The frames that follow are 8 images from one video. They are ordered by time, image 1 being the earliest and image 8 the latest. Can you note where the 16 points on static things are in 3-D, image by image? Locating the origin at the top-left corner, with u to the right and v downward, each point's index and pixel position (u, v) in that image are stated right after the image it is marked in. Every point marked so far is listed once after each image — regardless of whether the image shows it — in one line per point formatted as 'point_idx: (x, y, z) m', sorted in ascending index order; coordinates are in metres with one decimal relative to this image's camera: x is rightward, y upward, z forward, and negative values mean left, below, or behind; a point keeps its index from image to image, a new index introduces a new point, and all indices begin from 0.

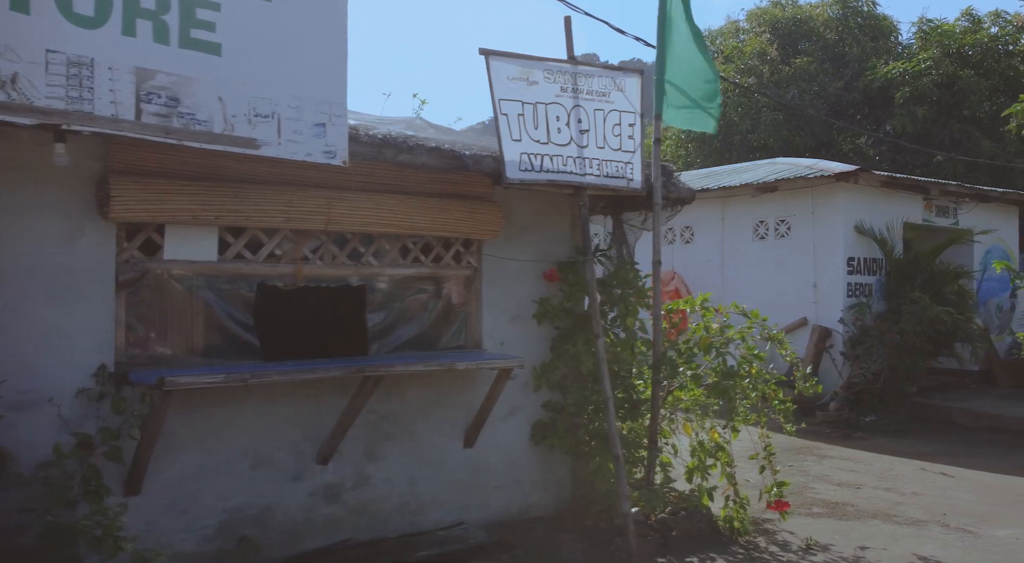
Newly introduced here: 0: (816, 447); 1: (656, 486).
0: (+3.6, -2.0, +9.2) m
1: (+0.9, -1.3, +5.0) m
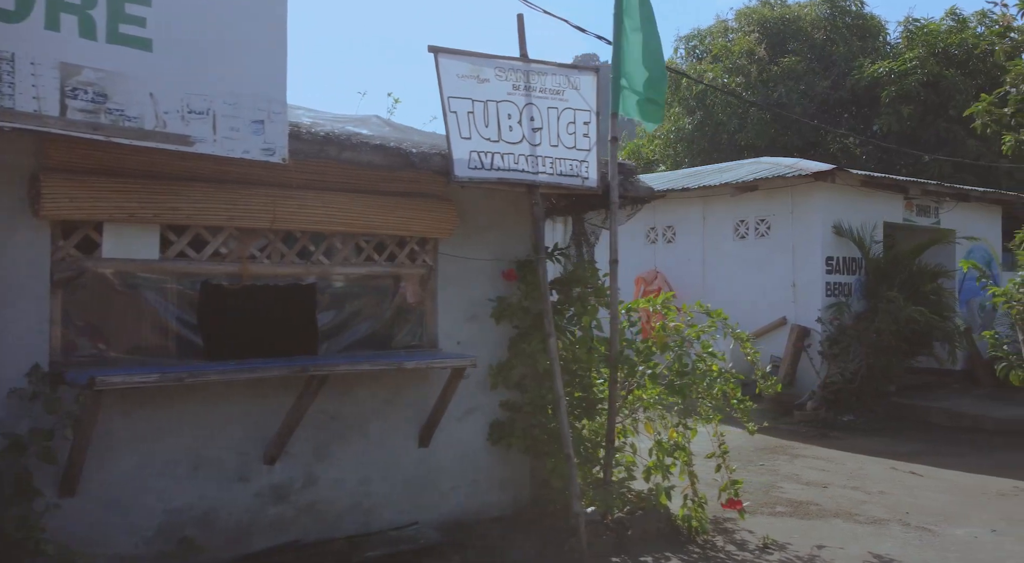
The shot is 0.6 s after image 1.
0: (+3.3, -2.0, +9.2) m
1: (+0.6, -1.3, +4.9) m
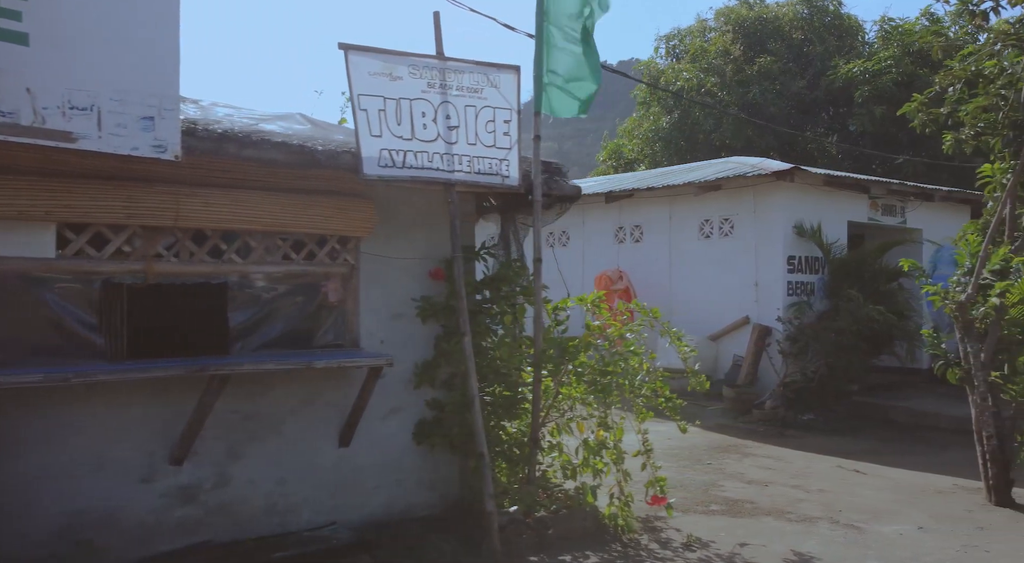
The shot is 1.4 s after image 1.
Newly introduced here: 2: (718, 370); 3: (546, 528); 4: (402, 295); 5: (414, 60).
0: (+2.8, -1.9, +9.2) m
1: (+0.1, -1.3, +4.9) m
2: (+3.5, -1.5, +13.1) m
3: (+0.2, -1.6, +5.0) m
4: (-0.7, -0.1, +5.0) m
5: (-0.5, +1.2, +4.4) m
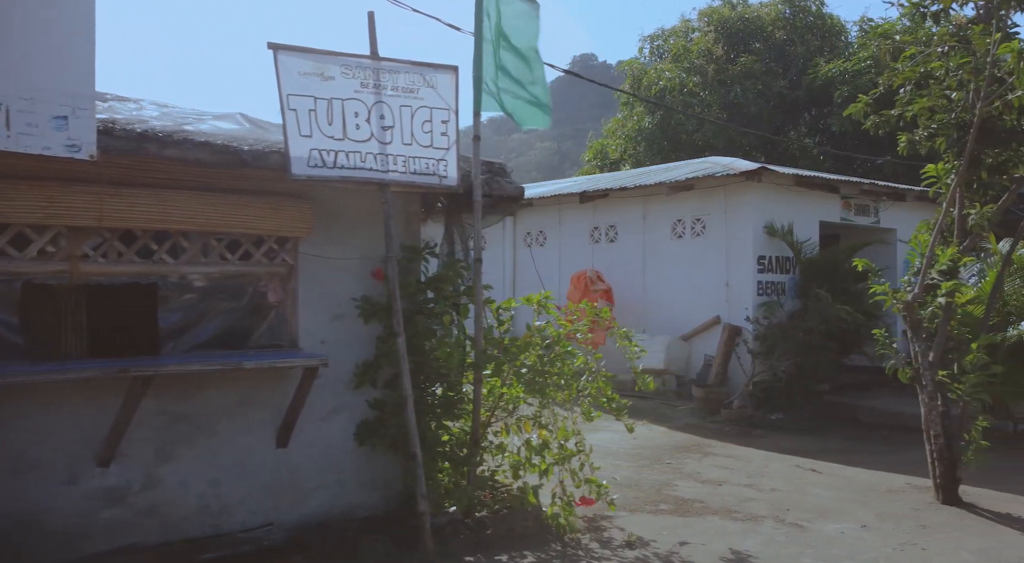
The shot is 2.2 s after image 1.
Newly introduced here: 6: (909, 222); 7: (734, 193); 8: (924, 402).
0: (+2.3, -1.9, +9.2) m
1: (-0.3, -1.3, +4.9) m
2: (+3.0, -1.5, +13.2) m
3: (-0.2, -1.6, +5.0) m
4: (-1.1, -0.1, +5.0) m
5: (-0.9, +1.2, +4.4) m
6: (+7.6, +1.1, +14.9) m
7: (+3.6, +1.4, +12.6) m
8: (+3.3, -1.0, +6.3) m
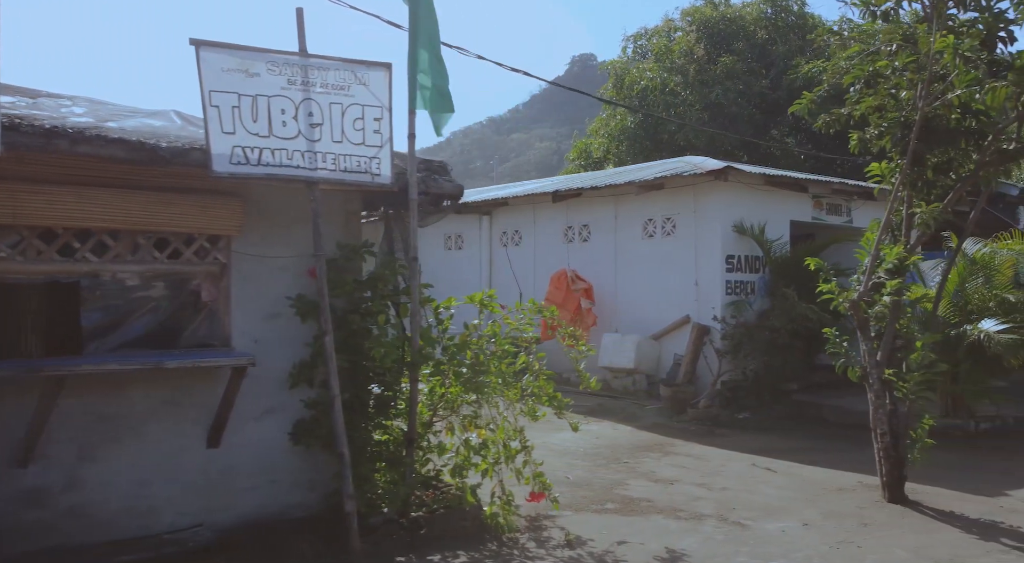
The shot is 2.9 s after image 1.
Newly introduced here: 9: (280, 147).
0: (+1.9, -1.9, +9.2) m
1: (-0.7, -1.3, +4.9) m
2: (+2.5, -1.5, +13.2) m
3: (-0.6, -1.6, +5.0) m
4: (-1.5, -0.1, +5.0) m
5: (-1.3, +1.2, +4.3) m
6: (+7.0, +1.1, +15.0) m
7: (+3.1, +1.4, +12.6) m
8: (+2.9, -1.0, +6.3) m
9: (-1.3, +0.7, +4.3) m
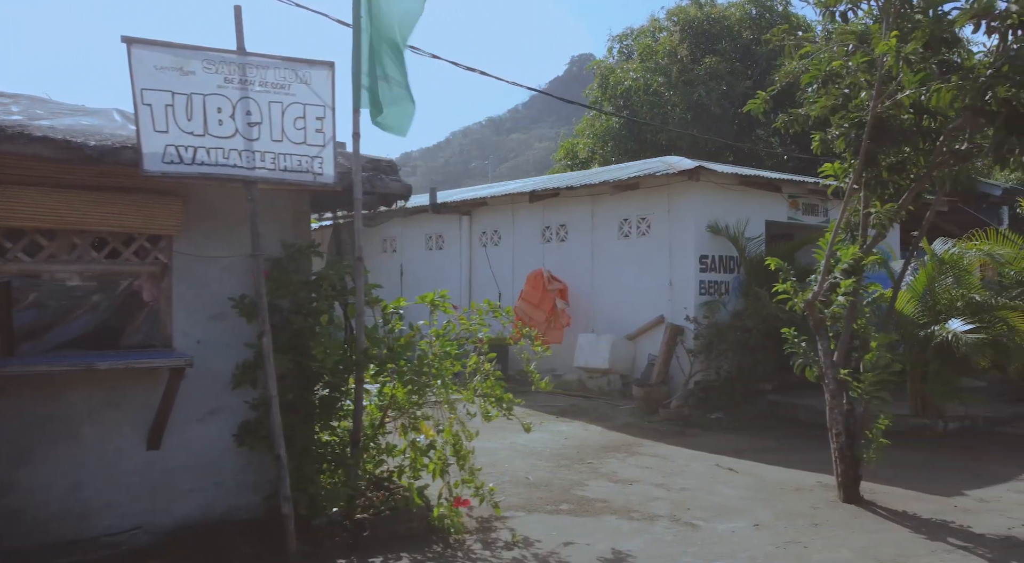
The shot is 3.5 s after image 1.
0: (+1.5, -1.9, +9.2) m
1: (-1.0, -1.3, +4.9) m
2: (+2.1, -1.5, +13.2) m
3: (-0.9, -1.6, +5.0) m
4: (-1.8, -0.1, +4.9) m
5: (-1.7, +1.2, +4.3) m
6: (+6.6, +1.1, +15.0) m
7: (+2.7, +1.4, +12.6) m
8: (+2.5, -1.0, +6.3) m
9: (-1.6, +0.7, +4.2) m
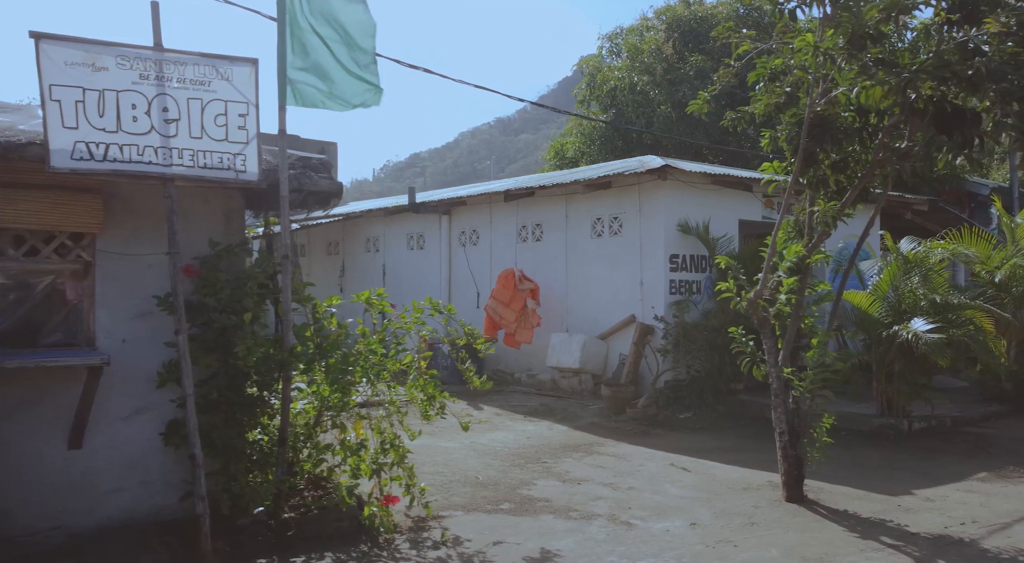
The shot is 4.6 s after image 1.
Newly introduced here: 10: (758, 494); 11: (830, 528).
0: (+1.0, -1.9, +9.2) m
1: (-1.5, -1.3, +4.8) m
2: (+1.6, -1.5, +13.1) m
3: (-1.4, -1.6, +4.9) m
4: (-2.3, -0.1, +4.9) m
5: (-2.1, +1.3, +4.2) m
6: (+6.1, +1.2, +15.0) m
7: (+2.2, +1.4, +12.6) m
8: (+2.1, -0.9, +6.3) m
9: (-2.1, +0.7, +4.2) m
10: (+2.0, -1.8, +6.5) m
11: (+2.2, -1.7, +5.4) m
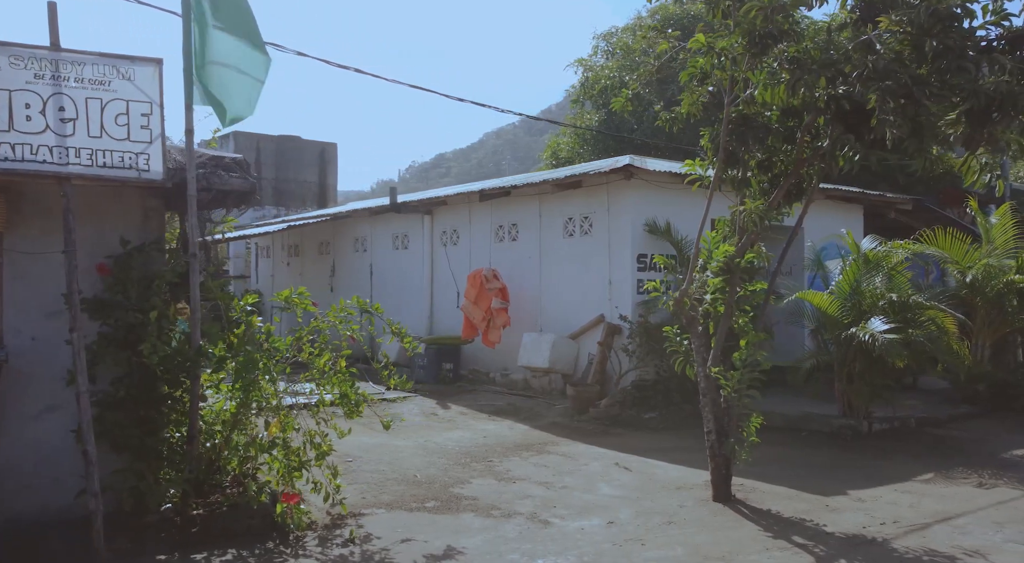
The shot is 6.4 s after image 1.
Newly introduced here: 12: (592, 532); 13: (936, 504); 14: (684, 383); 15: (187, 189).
0: (+0.5, -1.9, +9.2) m
1: (-2.1, -1.3, +4.9) m
2: (+1.1, -1.5, +13.1) m
3: (-2.0, -1.6, +5.0) m
4: (-2.9, -0.1, +5.0) m
5: (-2.7, +1.3, +4.3) m
6: (+5.6, +1.2, +15.0) m
7: (+1.7, +1.5, +12.6) m
8: (+1.5, -0.9, +6.3) m
9: (-2.7, +0.8, +4.2) m
10: (+1.5, -1.8, +6.5) m
11: (+1.6, -1.7, +5.4) m
12: (+0.5, -1.7, +5.3) m
13: (+3.4, -1.8, +6.3) m
14: (+2.6, -1.5, +11.7) m
15: (-2.0, +0.6, +4.8) m
